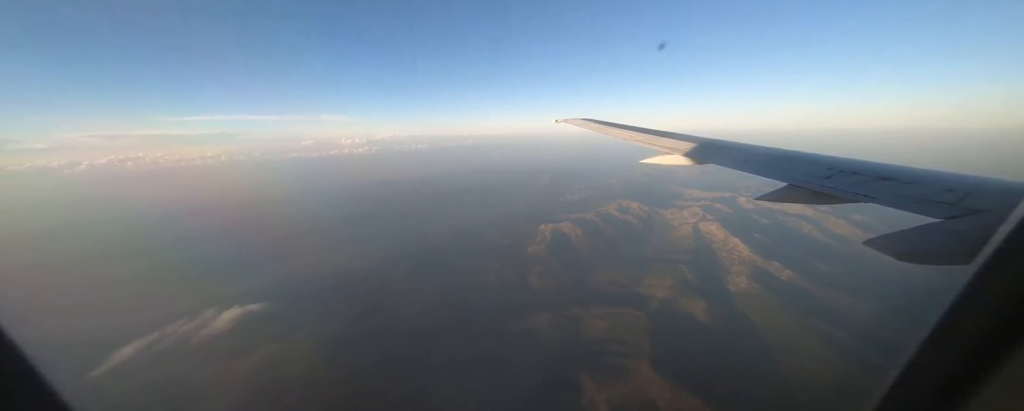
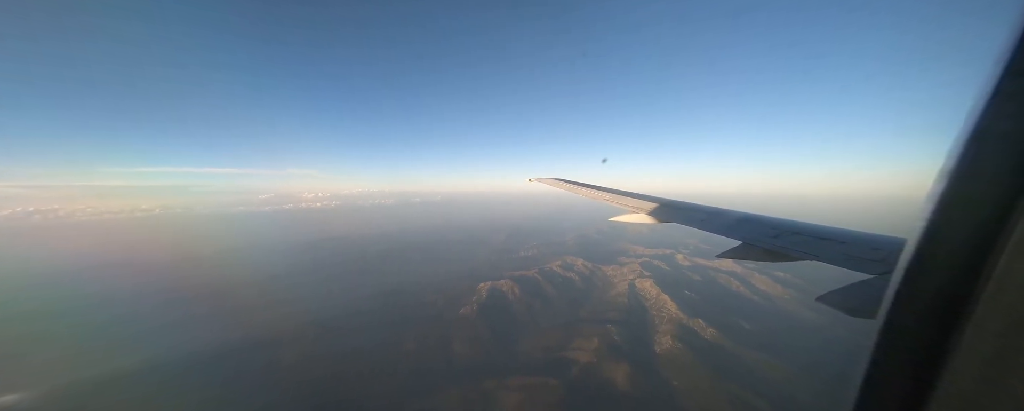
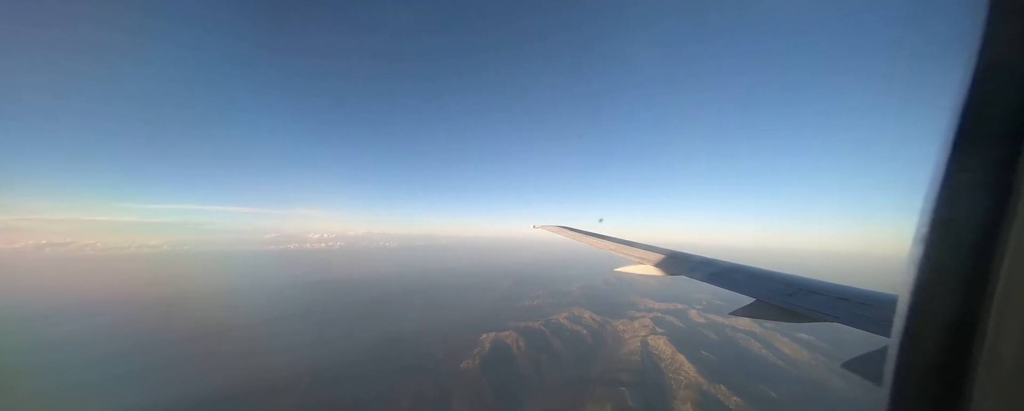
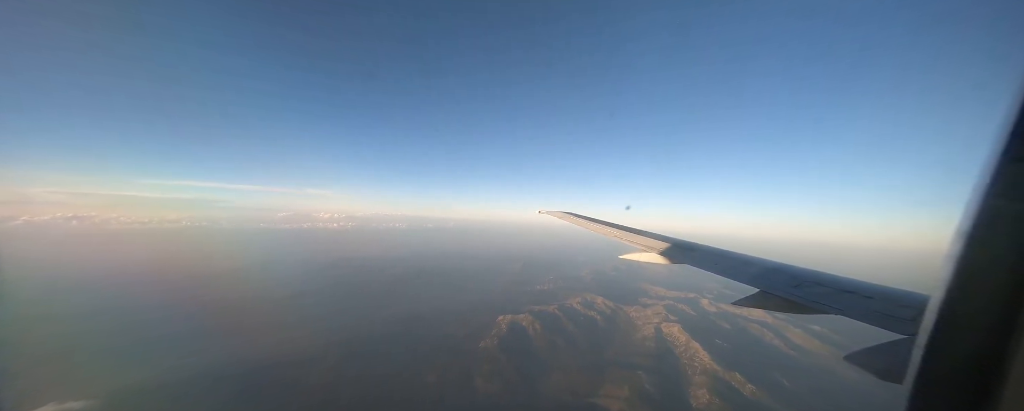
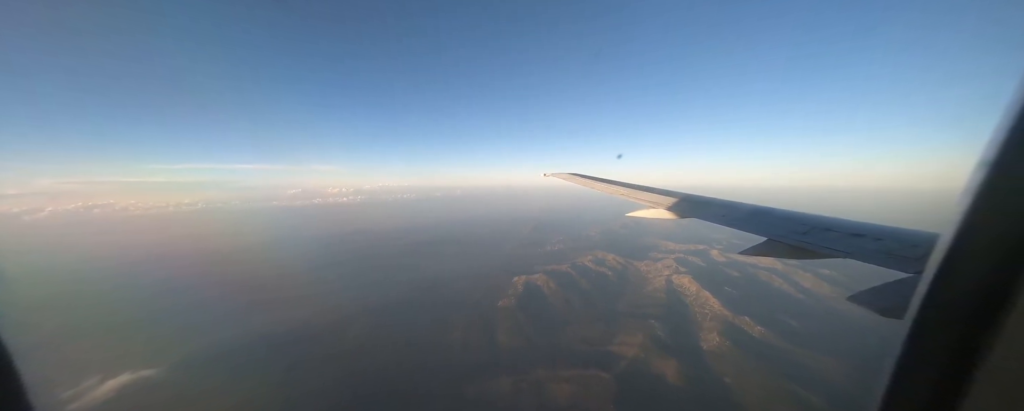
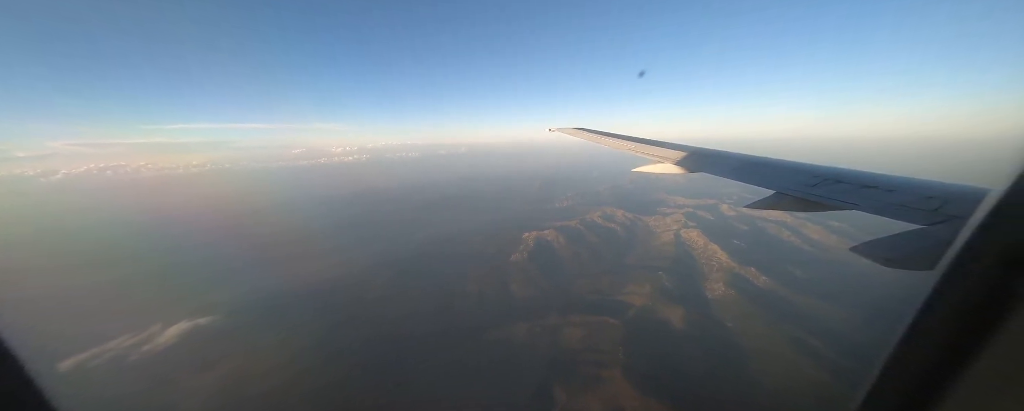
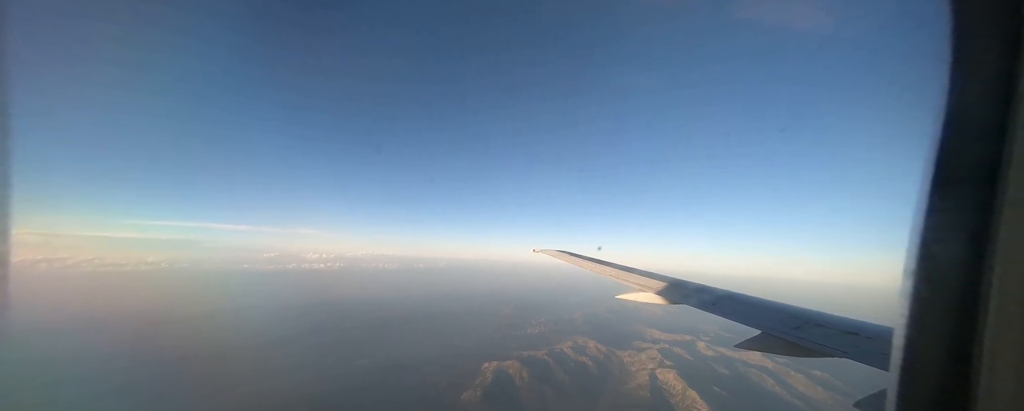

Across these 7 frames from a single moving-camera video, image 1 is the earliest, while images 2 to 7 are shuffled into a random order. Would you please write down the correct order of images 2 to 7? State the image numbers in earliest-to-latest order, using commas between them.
6, 5, 4, 7, 3, 2
